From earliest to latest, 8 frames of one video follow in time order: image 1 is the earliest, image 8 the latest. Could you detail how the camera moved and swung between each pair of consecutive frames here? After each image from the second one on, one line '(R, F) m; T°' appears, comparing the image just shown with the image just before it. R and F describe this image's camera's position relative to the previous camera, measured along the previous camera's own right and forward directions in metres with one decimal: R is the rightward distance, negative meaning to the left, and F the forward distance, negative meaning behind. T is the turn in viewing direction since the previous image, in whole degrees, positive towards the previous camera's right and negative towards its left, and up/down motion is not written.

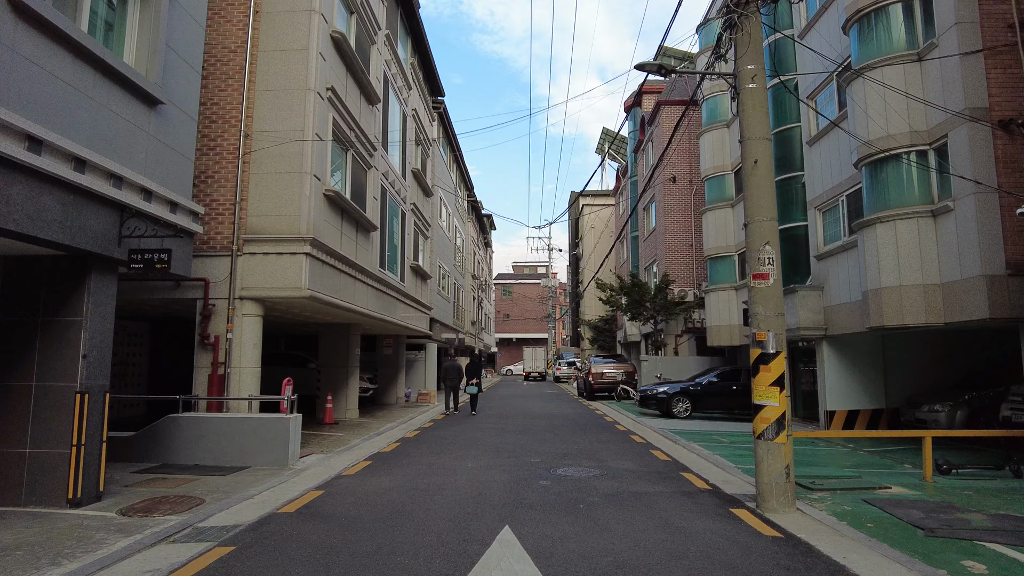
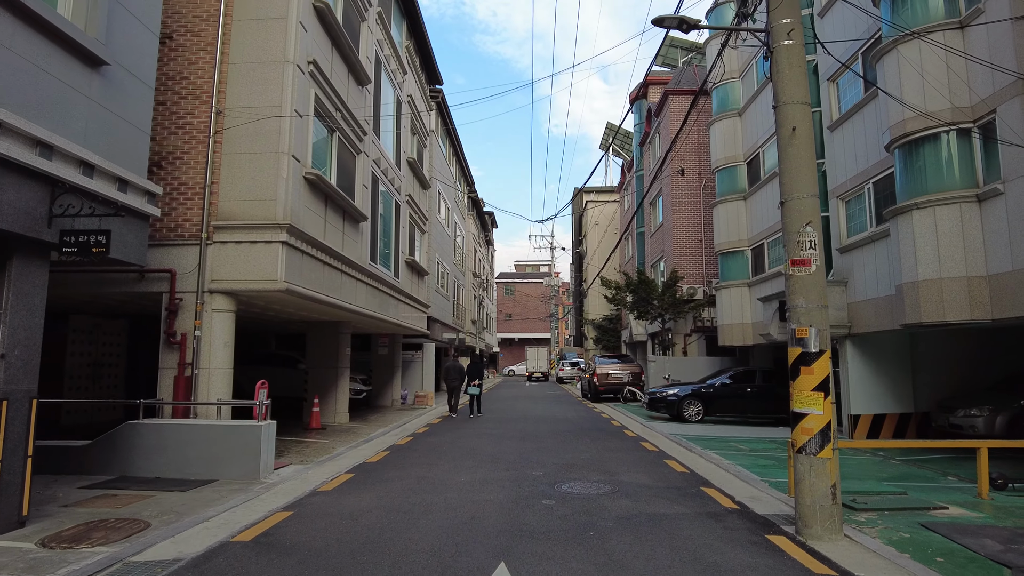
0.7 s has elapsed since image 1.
(0.0, +1.0) m; 0°
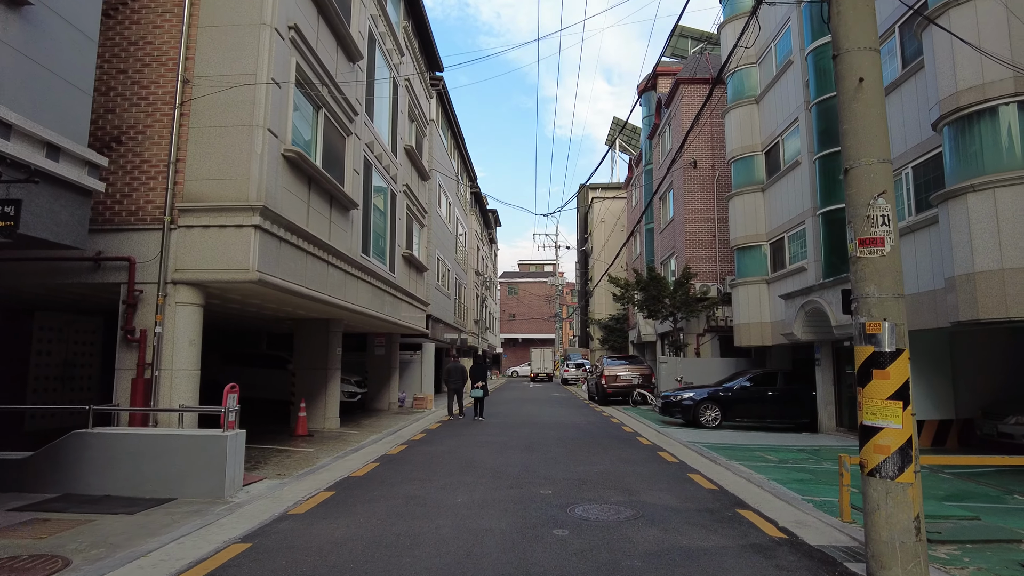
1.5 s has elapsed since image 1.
(0.0, +1.1) m; 0°
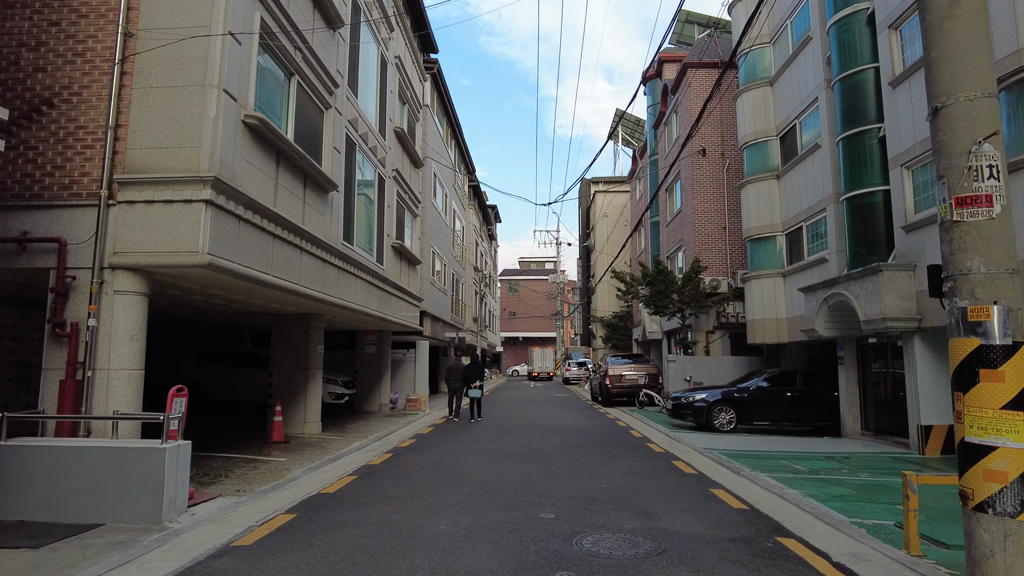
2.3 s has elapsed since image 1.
(+0.1, +1.2) m; 0°
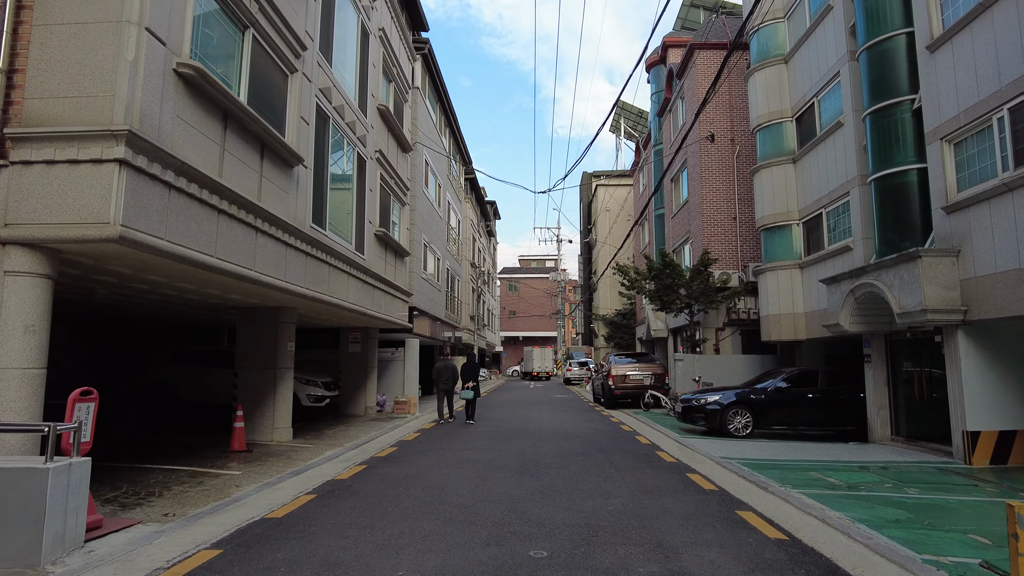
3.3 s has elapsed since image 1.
(+0.1, +1.3) m; 0°
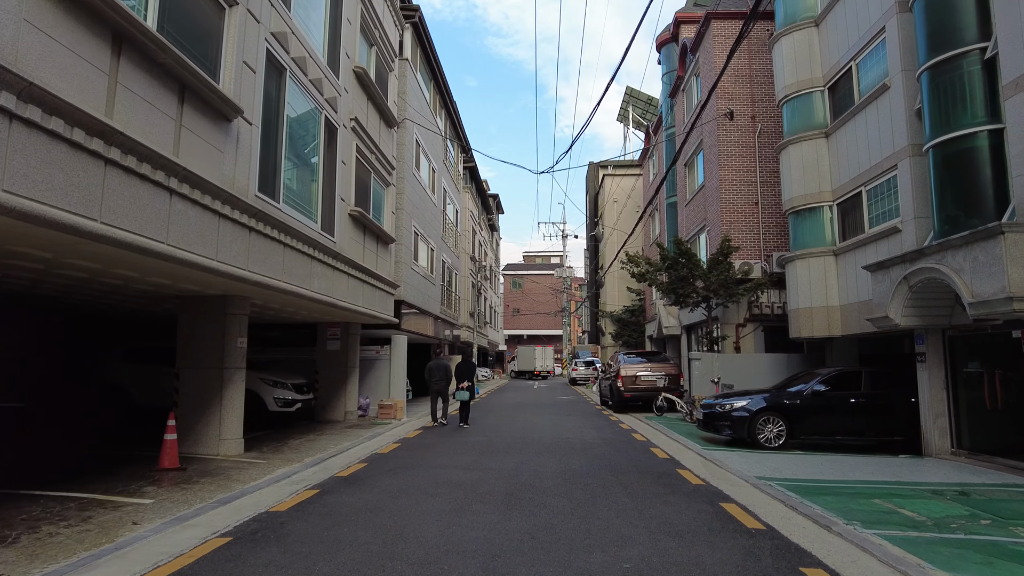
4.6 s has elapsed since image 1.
(+0.2, +1.8) m; -1°
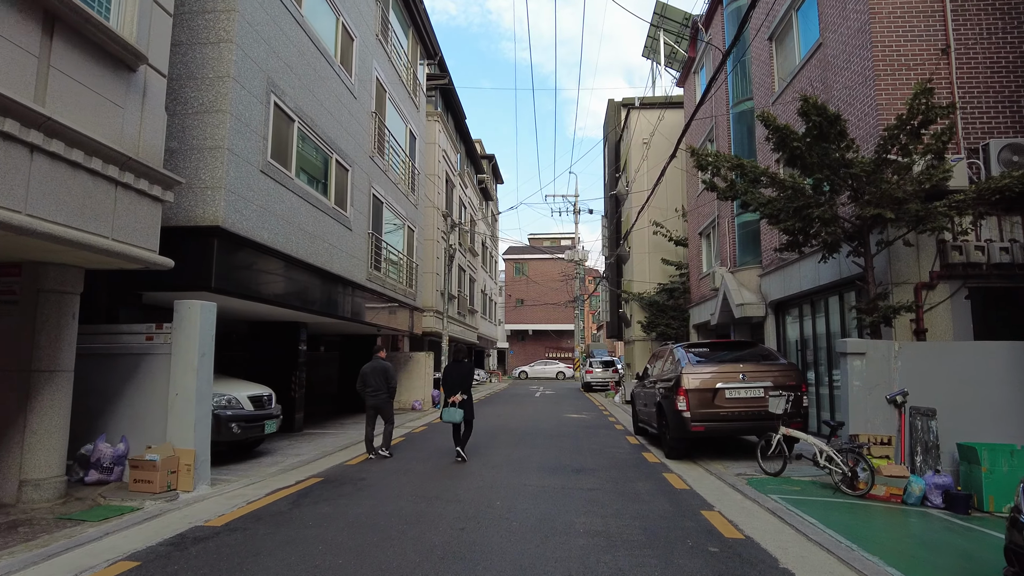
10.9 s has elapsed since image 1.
(+0.4, +1.4) m; -1°
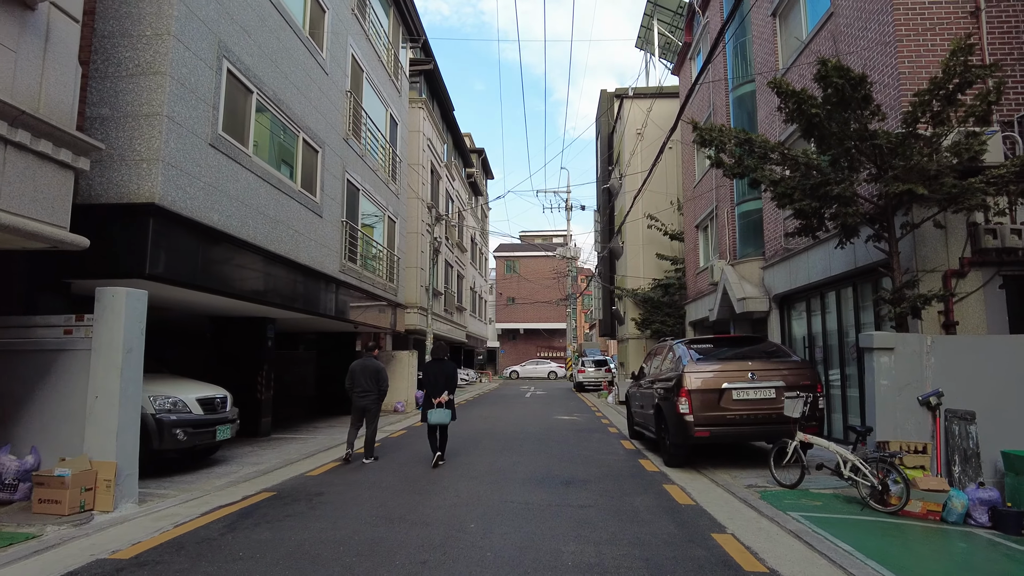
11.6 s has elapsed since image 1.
(+0.1, +1.0) m; +1°
